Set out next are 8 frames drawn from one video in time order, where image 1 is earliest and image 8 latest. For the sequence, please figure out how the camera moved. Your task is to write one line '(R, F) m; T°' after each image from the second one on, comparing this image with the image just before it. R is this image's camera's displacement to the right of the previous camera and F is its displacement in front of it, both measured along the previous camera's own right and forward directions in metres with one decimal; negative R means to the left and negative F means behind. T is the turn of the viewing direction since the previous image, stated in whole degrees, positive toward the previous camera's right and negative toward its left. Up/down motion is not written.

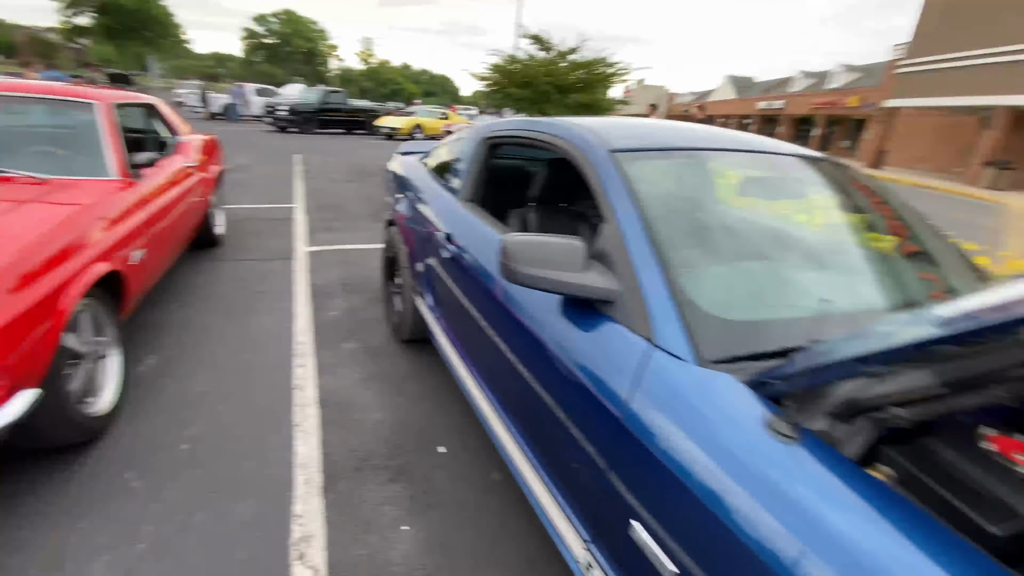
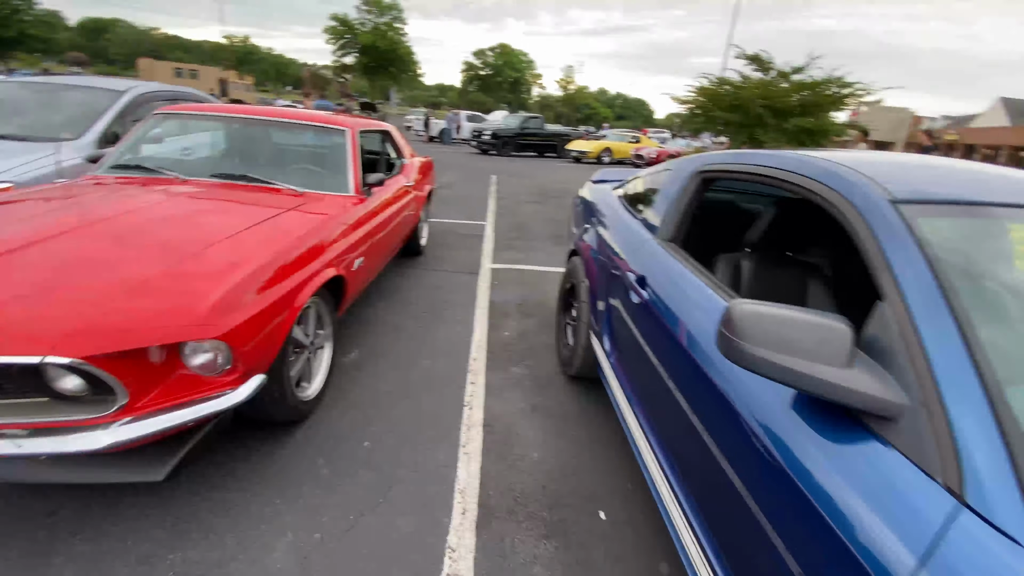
(-0.1, +0.2) m; -20°
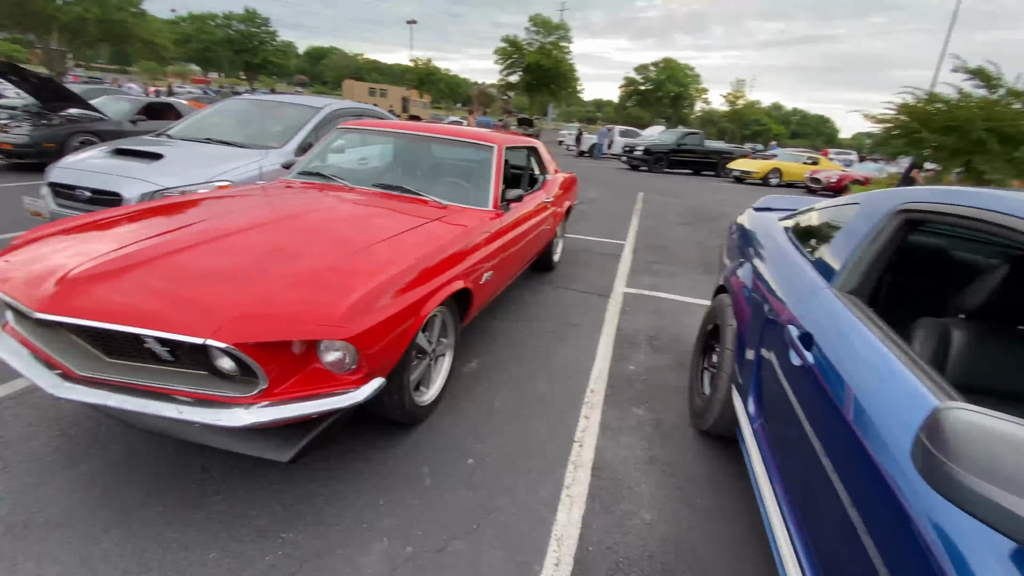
(0.0, +0.2) m; -16°
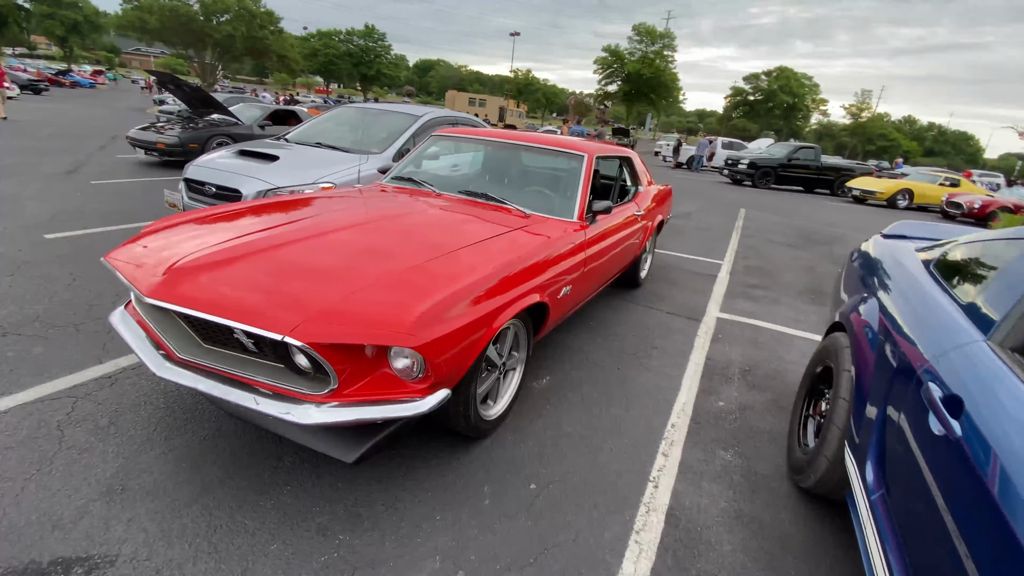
(0.0, +0.1) m; -10°
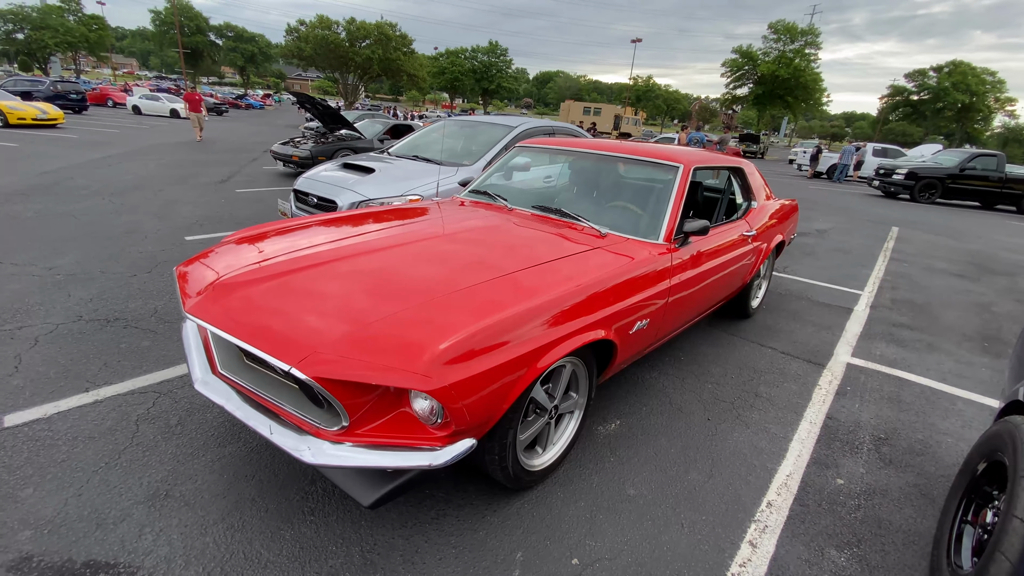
(+0.2, +0.3) m; -13°
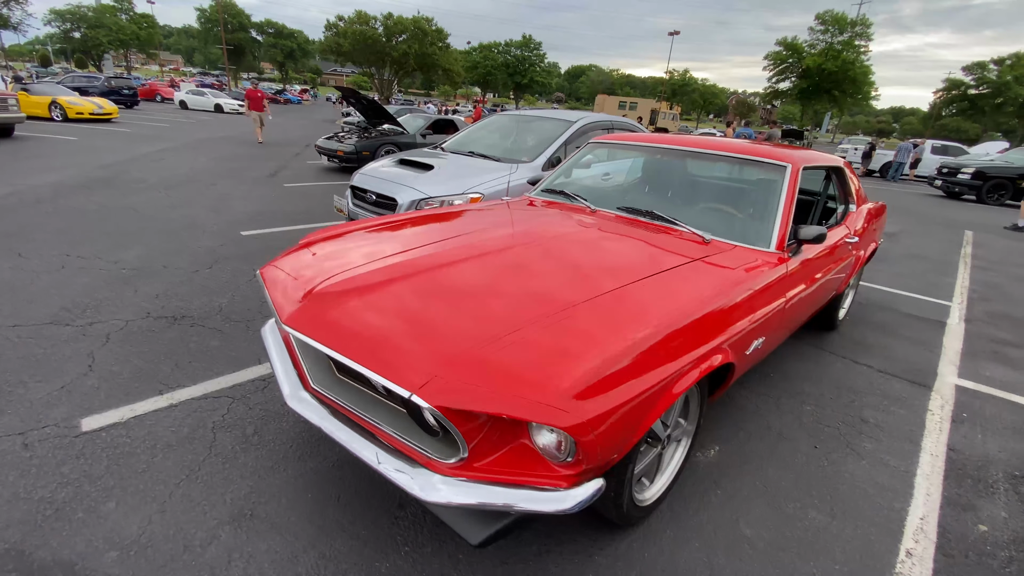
(-0.4, +0.2) m; -3°
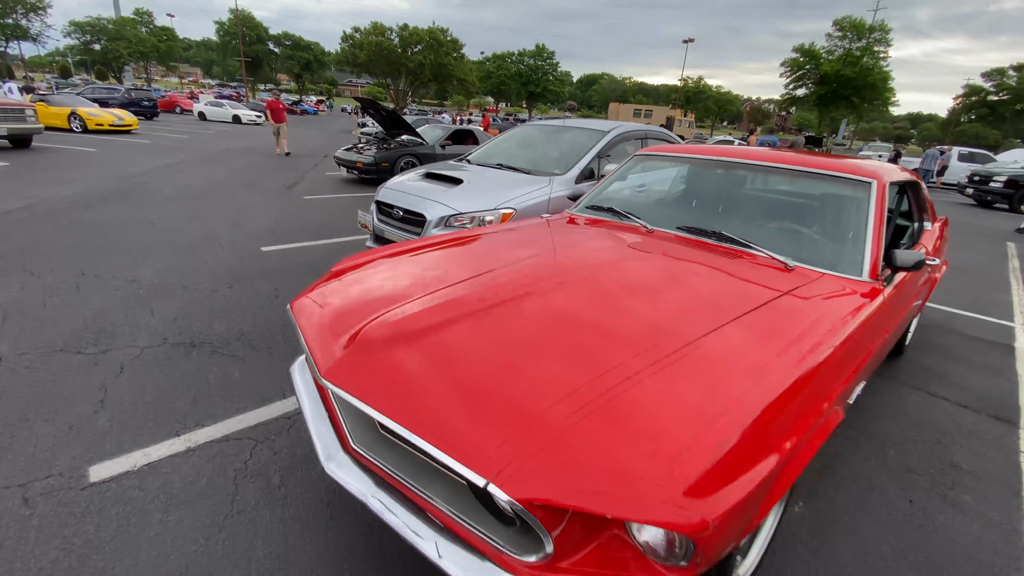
(-0.2, +0.3) m; -1°
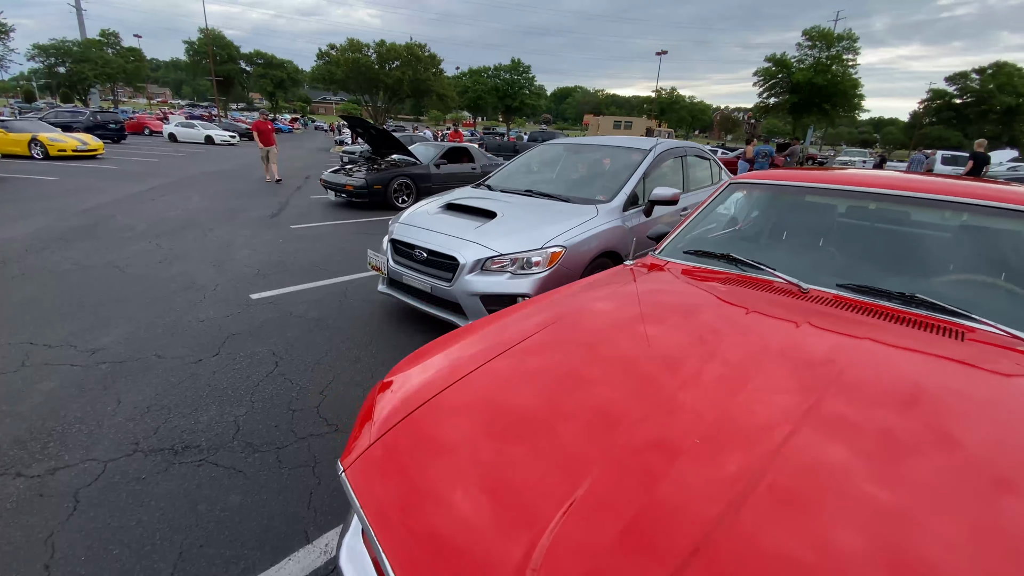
(-0.5, +0.7) m; +2°
